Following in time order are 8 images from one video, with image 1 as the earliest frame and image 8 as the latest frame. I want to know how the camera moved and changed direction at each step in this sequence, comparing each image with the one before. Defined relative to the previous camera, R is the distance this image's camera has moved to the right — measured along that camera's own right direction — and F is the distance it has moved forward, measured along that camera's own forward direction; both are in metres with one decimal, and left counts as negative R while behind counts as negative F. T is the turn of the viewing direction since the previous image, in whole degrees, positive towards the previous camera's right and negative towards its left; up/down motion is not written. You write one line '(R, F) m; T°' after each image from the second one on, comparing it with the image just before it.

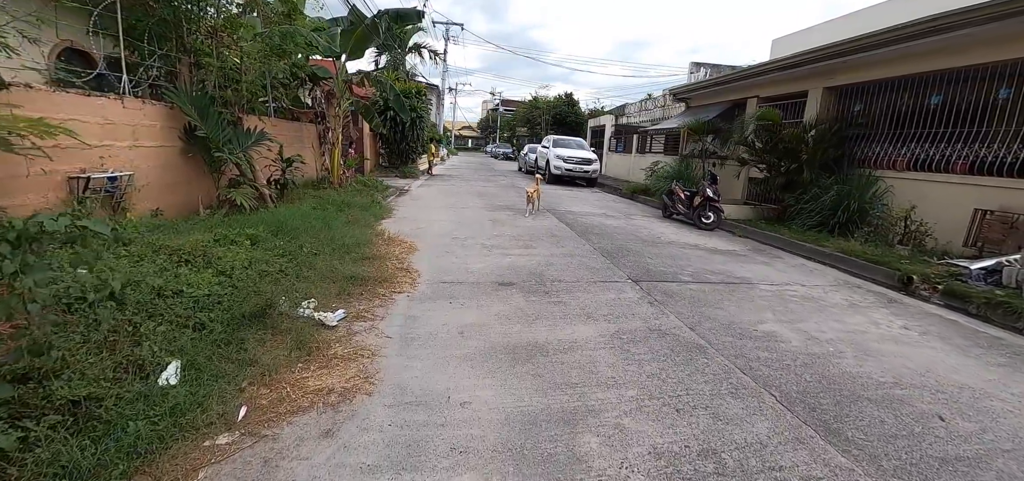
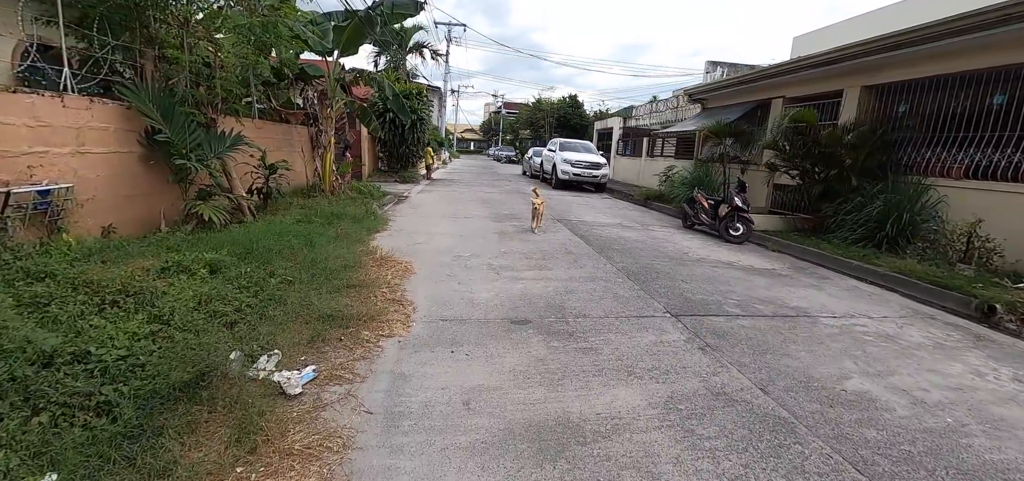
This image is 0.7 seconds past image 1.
(-0.1, +0.9) m; 0°
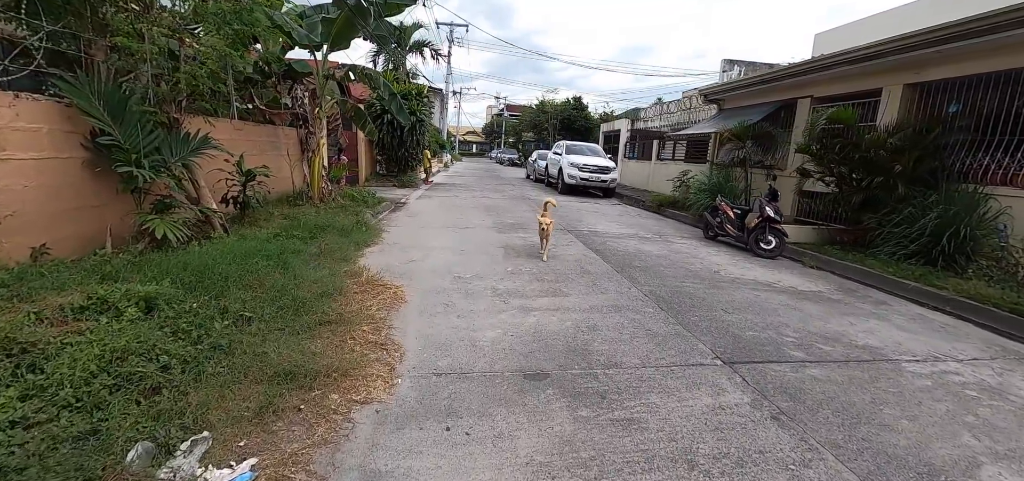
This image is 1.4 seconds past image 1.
(-0.1, +0.8) m; 0°
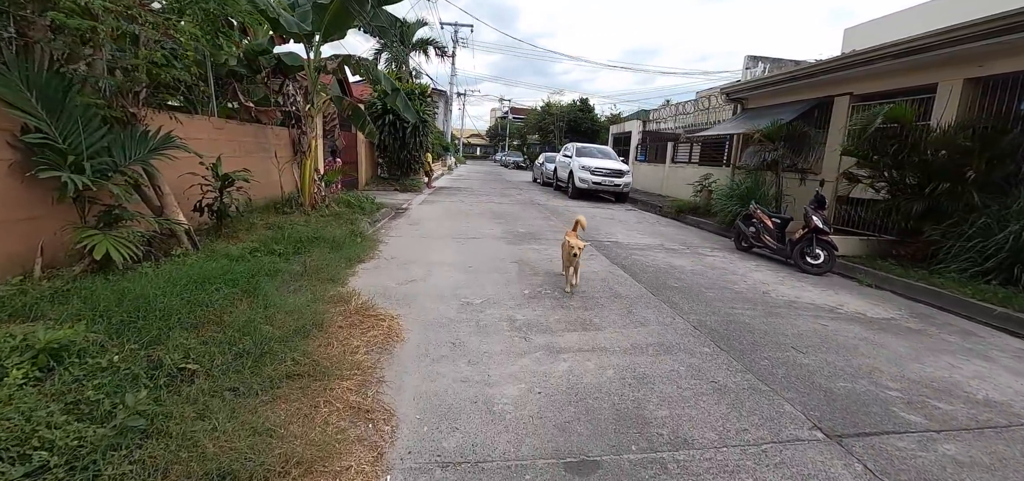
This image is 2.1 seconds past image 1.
(-0.2, +0.9) m; 0°
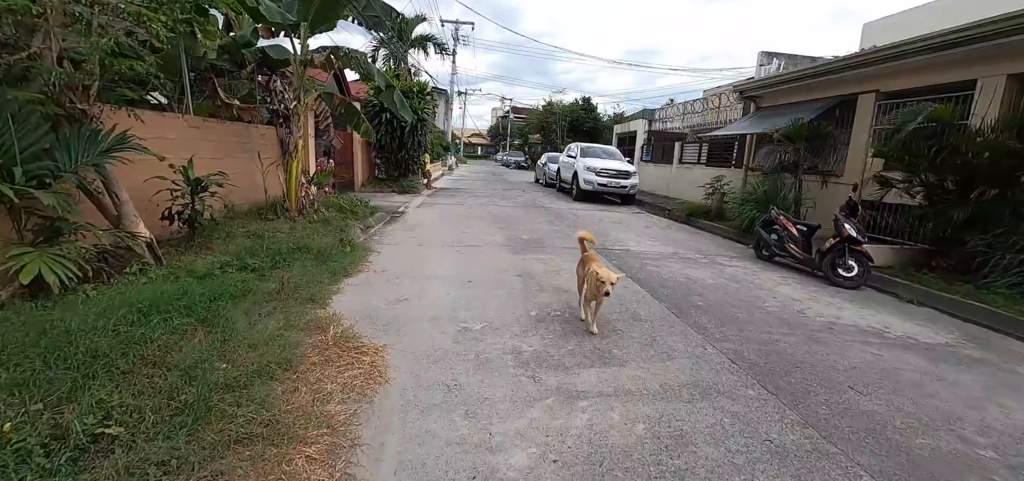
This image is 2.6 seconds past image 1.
(0.0, +0.6) m; 0°
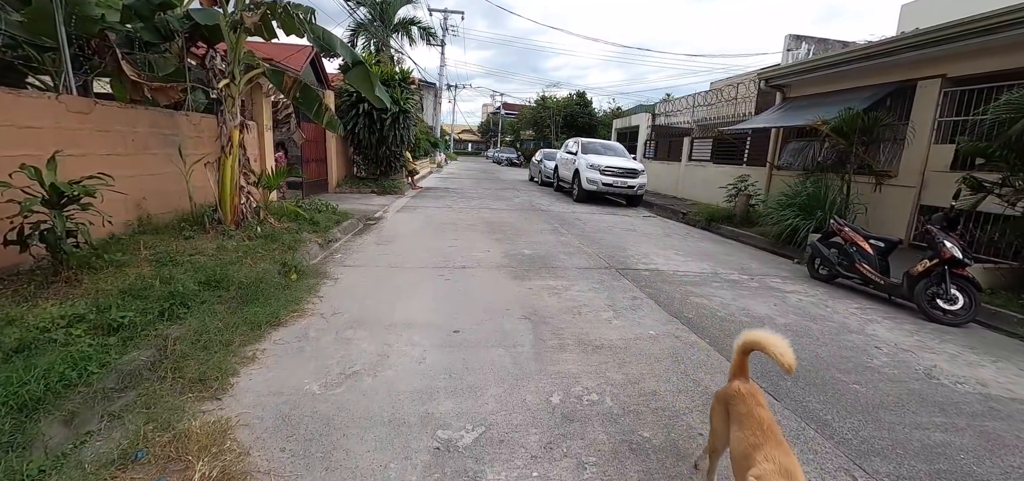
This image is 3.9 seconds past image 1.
(-0.1, +1.5) m; +1°
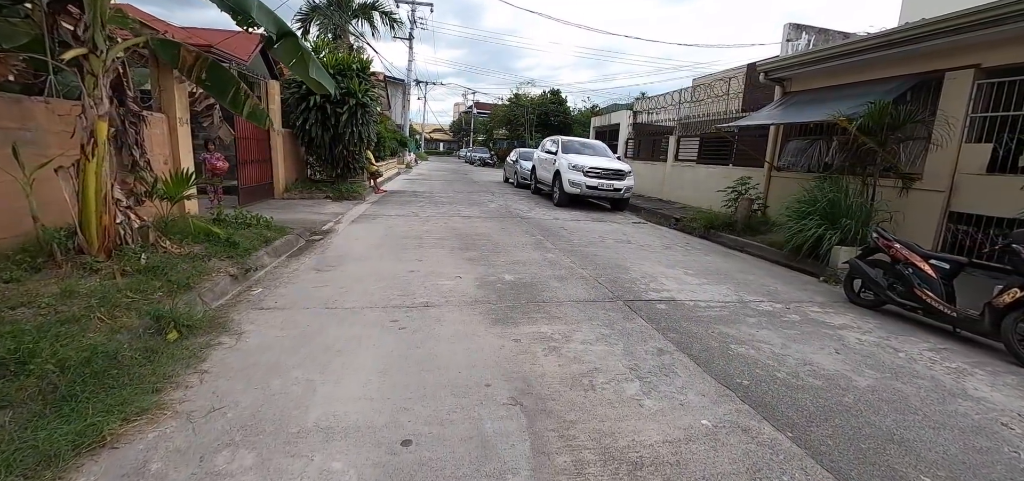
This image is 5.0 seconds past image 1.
(0.0, +1.3) m; +3°
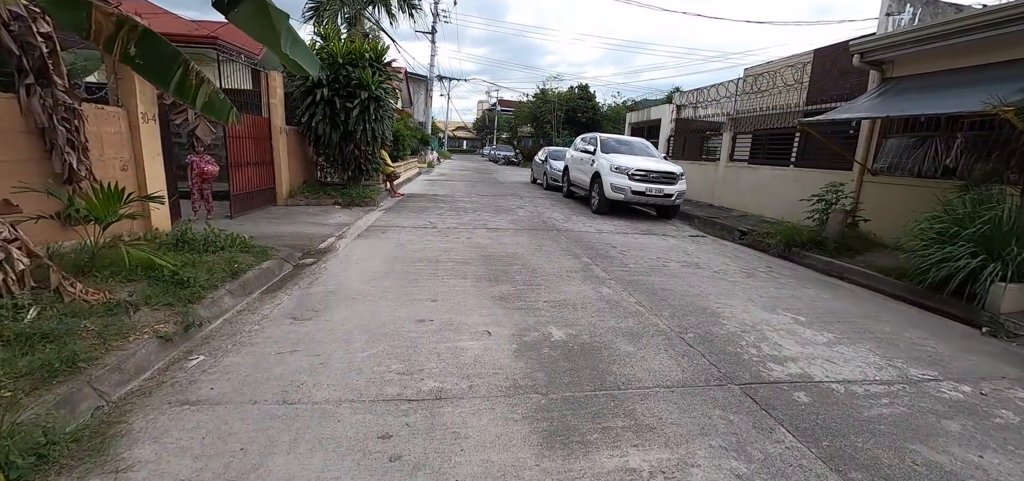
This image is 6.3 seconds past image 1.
(-0.2, +1.5) m; -3°
